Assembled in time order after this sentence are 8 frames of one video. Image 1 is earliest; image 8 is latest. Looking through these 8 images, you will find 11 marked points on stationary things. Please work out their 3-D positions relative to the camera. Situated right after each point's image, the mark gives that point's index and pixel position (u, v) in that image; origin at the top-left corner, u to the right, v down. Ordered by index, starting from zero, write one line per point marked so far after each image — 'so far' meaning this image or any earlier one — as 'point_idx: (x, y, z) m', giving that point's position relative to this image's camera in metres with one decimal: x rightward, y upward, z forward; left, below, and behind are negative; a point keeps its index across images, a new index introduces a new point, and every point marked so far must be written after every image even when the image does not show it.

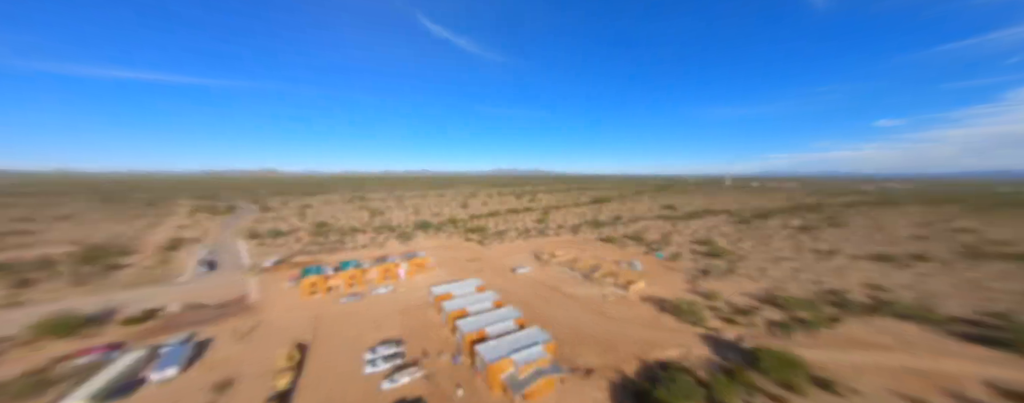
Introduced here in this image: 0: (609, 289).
0: (+6.6, -6.0, +18.4) m
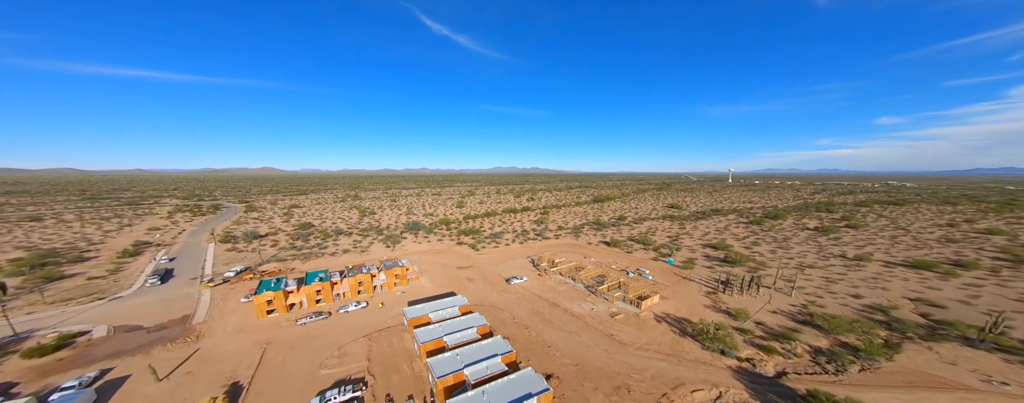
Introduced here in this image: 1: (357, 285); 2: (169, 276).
0: (+6.2, -6.1, +15.8) m
1: (-9.3, -5.1, +16.2) m
2: (-23.0, -4.9, +18.3) m
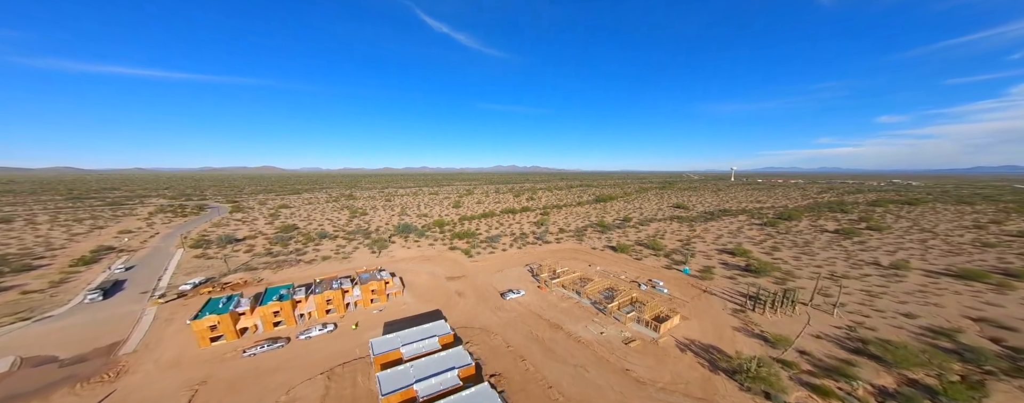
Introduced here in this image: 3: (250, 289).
0: (+5.9, -6.3, +13.4) m
1: (-9.6, -5.3, +13.8) m
2: (-23.2, -5.1, +15.9) m
3: (-16.0, -5.4, +16.6) m
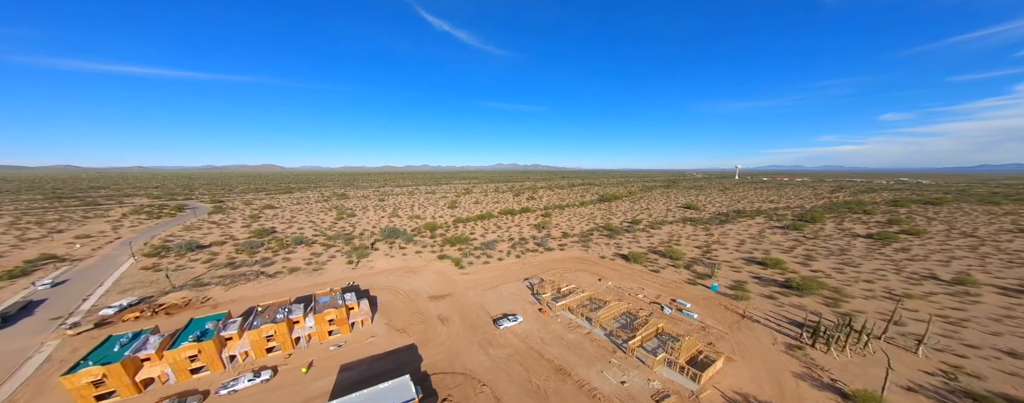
0: (+5.7, -6.6, +10.3) m
1: (-9.8, -5.6, +10.7) m
2: (-23.5, -5.4, +12.9) m
3: (-16.2, -5.6, +13.5) m
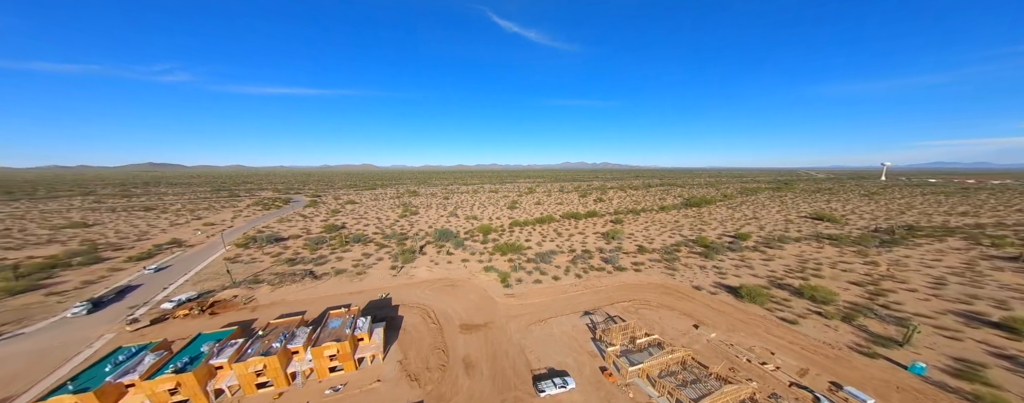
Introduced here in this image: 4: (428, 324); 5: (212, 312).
0: (+6.4, -7.2, +4.8) m
1: (-8.5, -5.8, +8.9) m
2: (-21.3, -5.2, +14.3) m
3: (-14.1, -5.6, +13.1) m
4: (-4.2, -6.1, +13.4) m
5: (-15.0, -5.6, +13.5) m
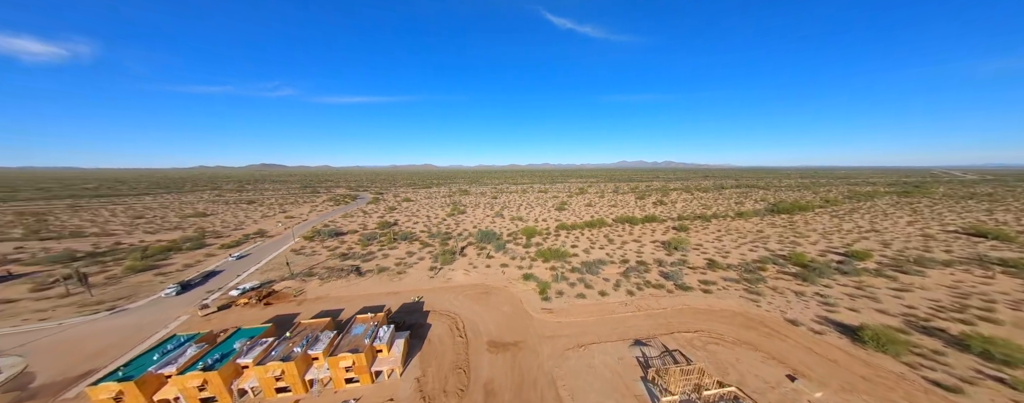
0: (+6.1, -7.6, +2.1) m
1: (-7.8, -5.8, +8.9) m
2: (-19.3, -5.0, +16.5) m
3: (-12.4, -5.6, +14.0) m
4: (-2.7, -6.3, +12.4) m
5: (-13.3, -5.5, +14.6) m
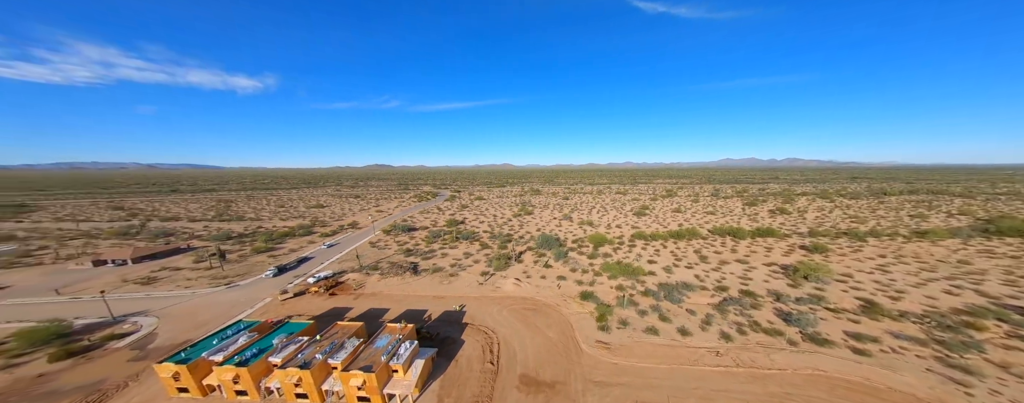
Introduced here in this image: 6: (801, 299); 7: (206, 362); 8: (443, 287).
0: (+4.4, -8.2, -1.4) m
1: (-6.9, -5.9, +8.9) m
2: (-15.9, -4.7, +19.4) m
3: (-10.0, -5.5, +15.2) m
4: (-1.1, -6.5, +10.9) m
5: (-10.6, -5.4, +15.9) m
6: (+18.3, -6.0, +17.0) m
7: (-9.8, -5.1, +8.6) m
8: (-4.5, -5.6, +17.7) m
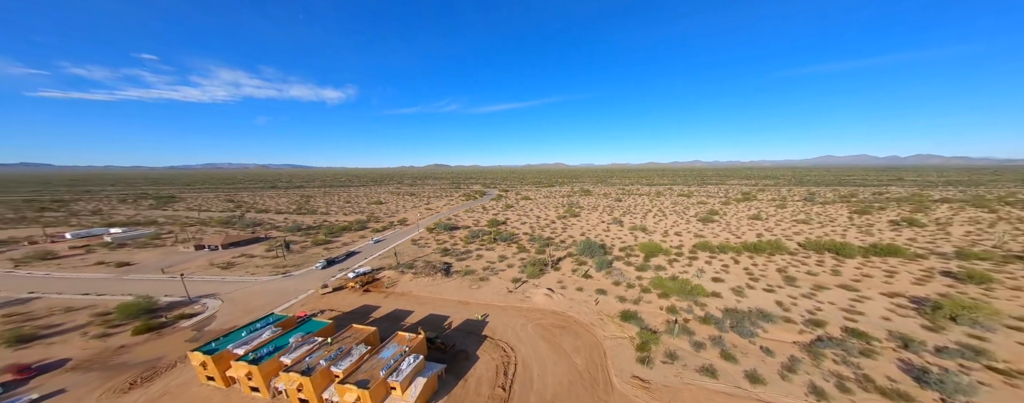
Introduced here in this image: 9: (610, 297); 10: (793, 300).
0: (+2.5, -8.5, -3.3) m
1: (-6.7, -6.0, +9.0) m
2: (-13.4, -4.6, +21.0) m
3: (-8.5, -5.5, +15.7) m
4: (-0.6, -6.7, +9.9) m
5: (-9.0, -5.4, +16.6) m
6: (+19.6, -6.7, +12.1) m
7: (-9.5, -5.1, +9.2) m
8: (-2.6, -5.7, +17.2) m
9: (+6.3, -6.0, +17.1) m
10: (+17.7, -6.1, +17.0) m
